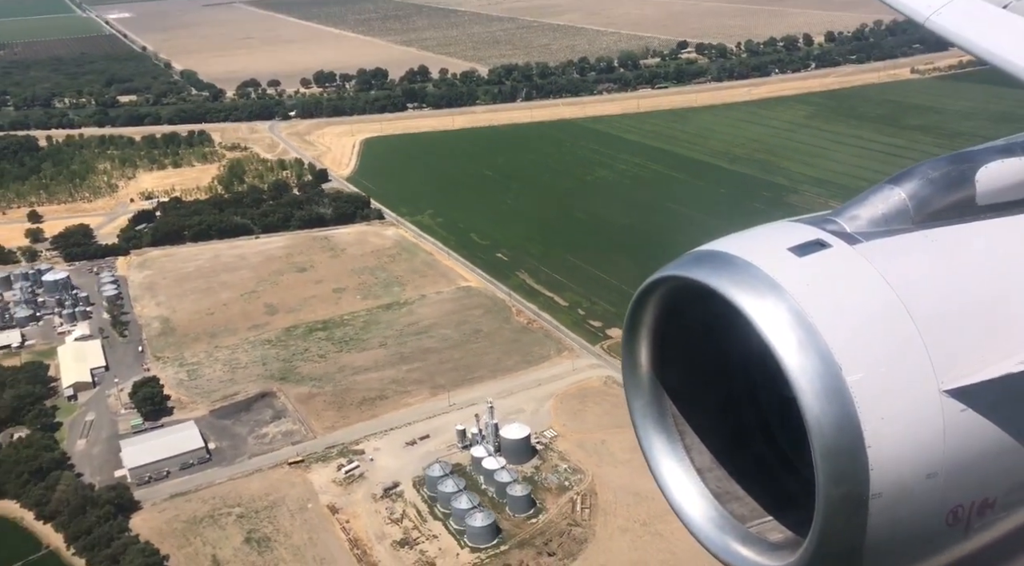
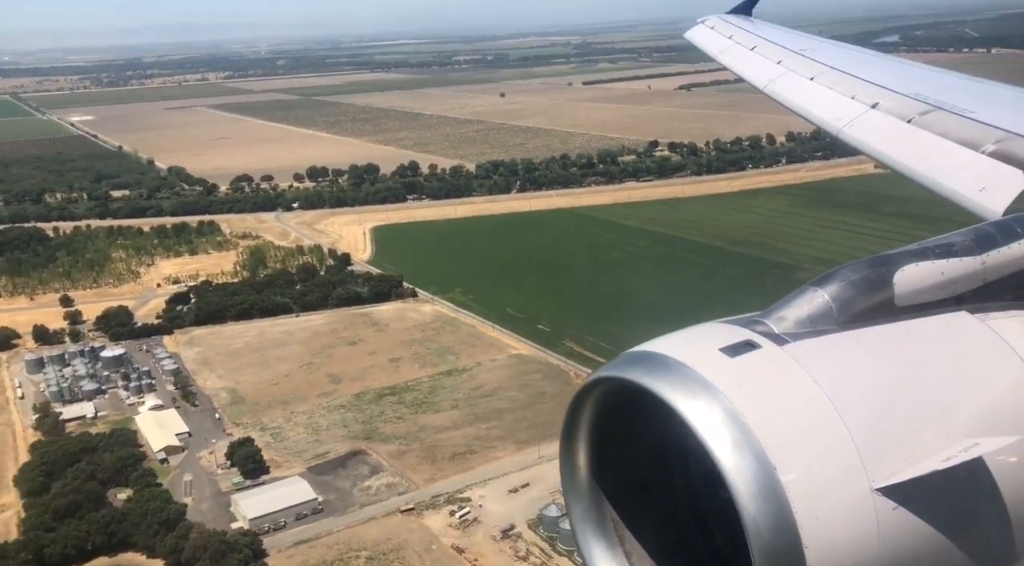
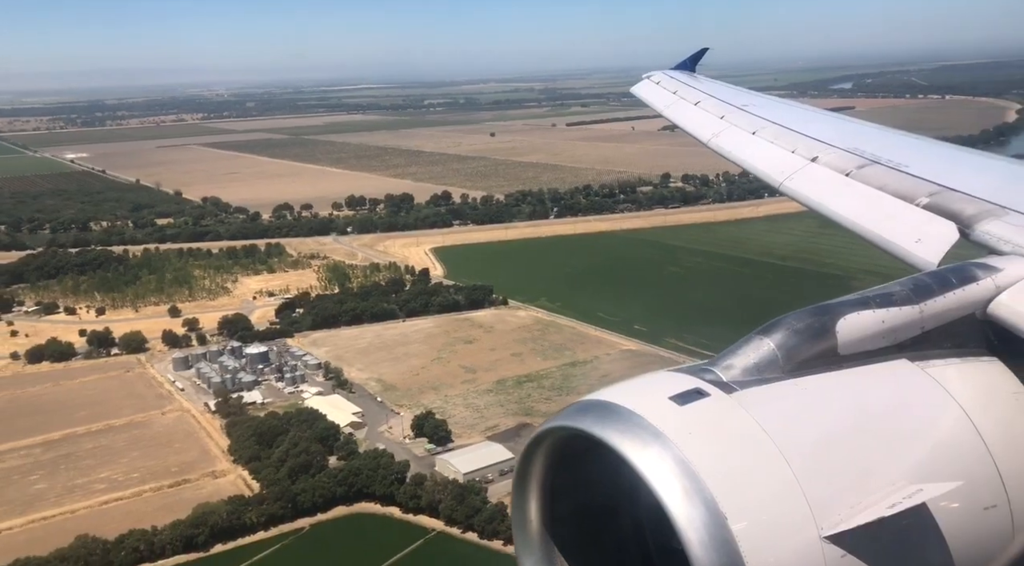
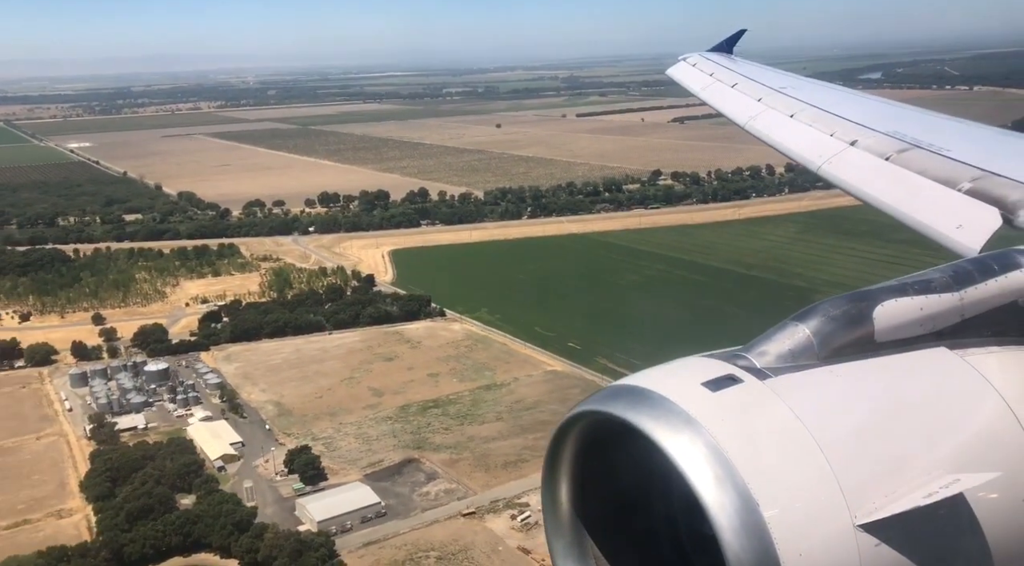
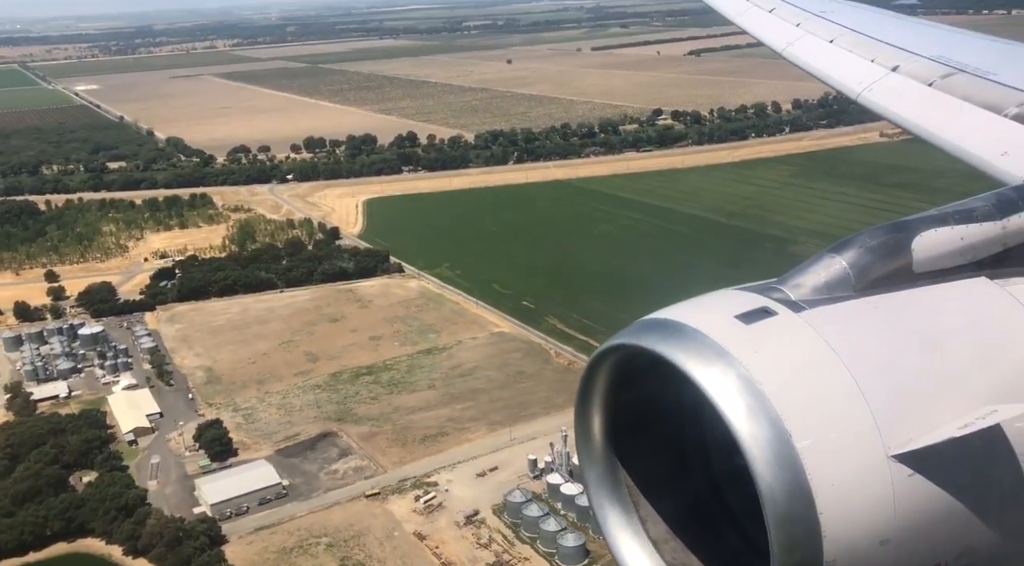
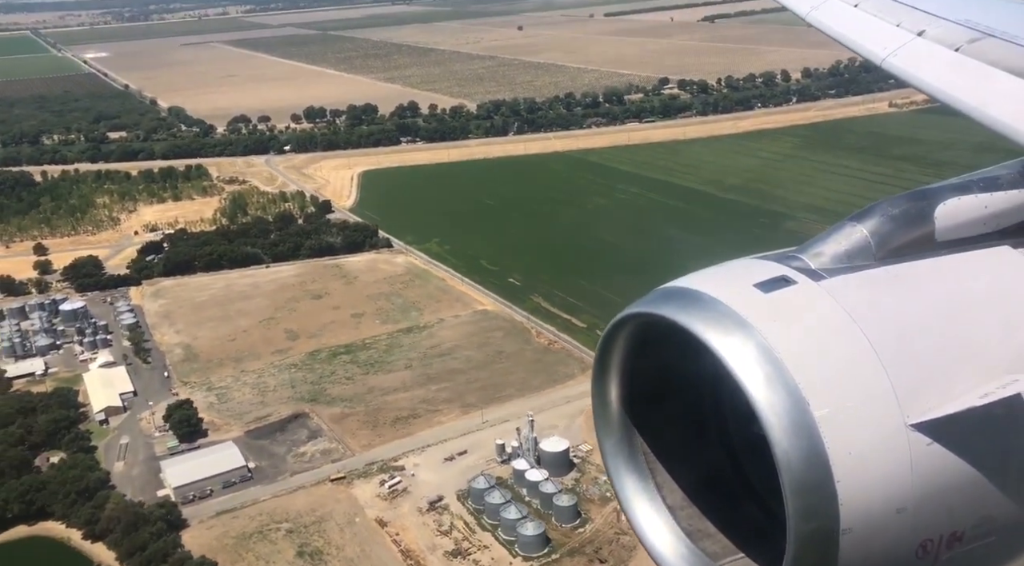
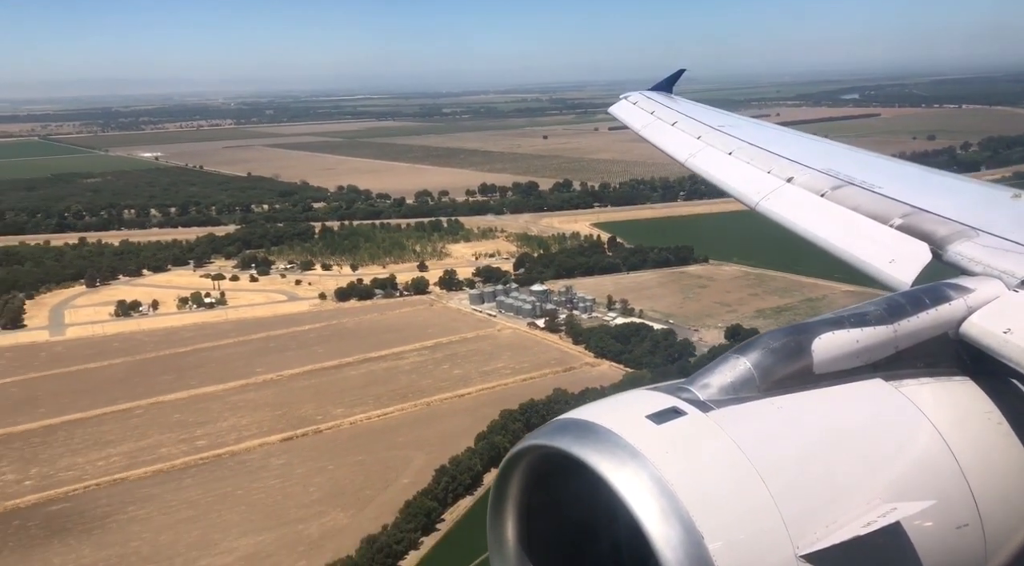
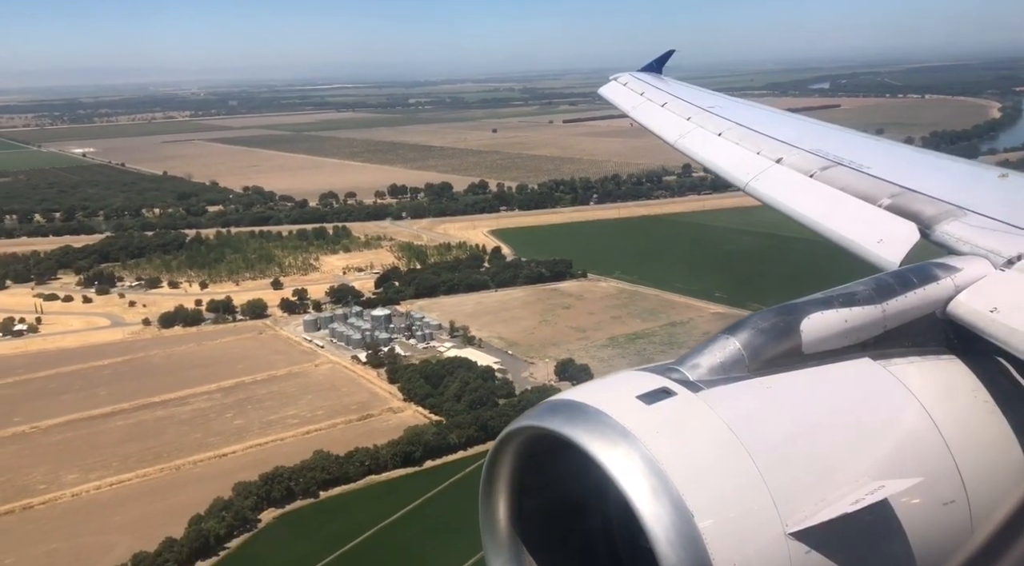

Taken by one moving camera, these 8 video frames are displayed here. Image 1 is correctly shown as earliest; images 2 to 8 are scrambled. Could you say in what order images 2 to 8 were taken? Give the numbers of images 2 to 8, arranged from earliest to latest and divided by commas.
6, 5, 2, 4, 3, 8, 7
